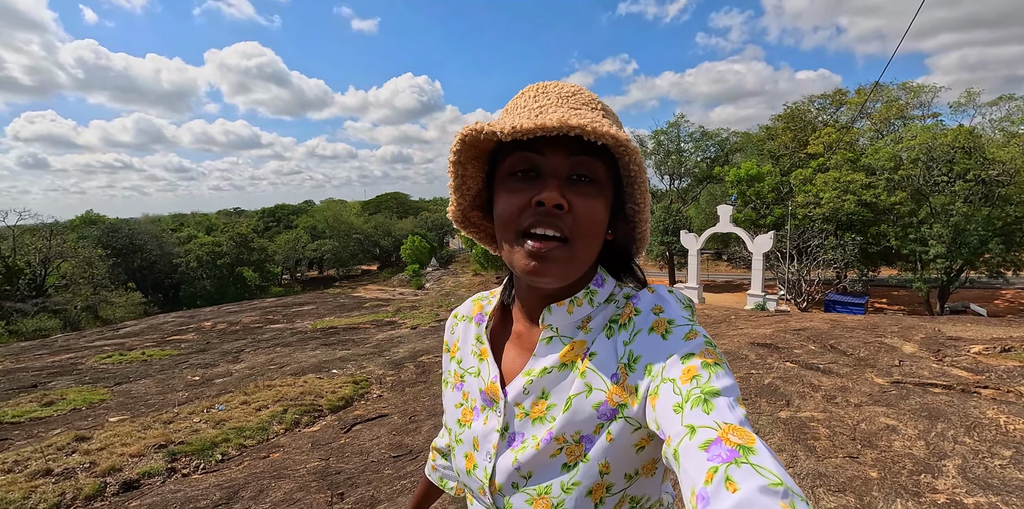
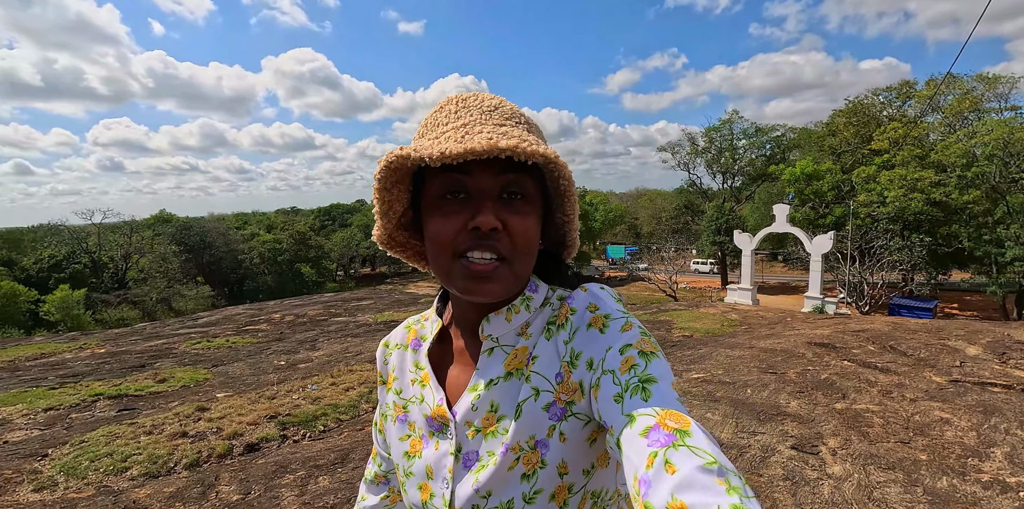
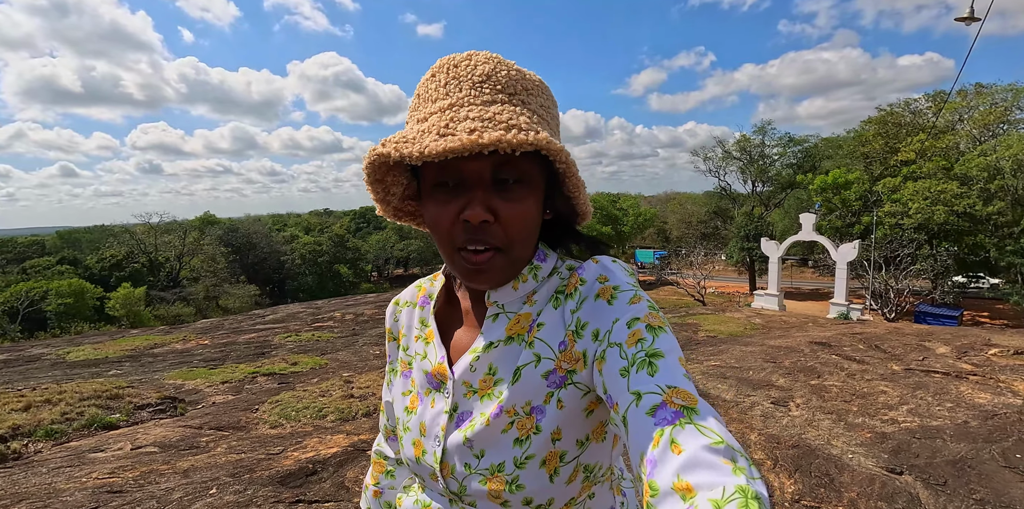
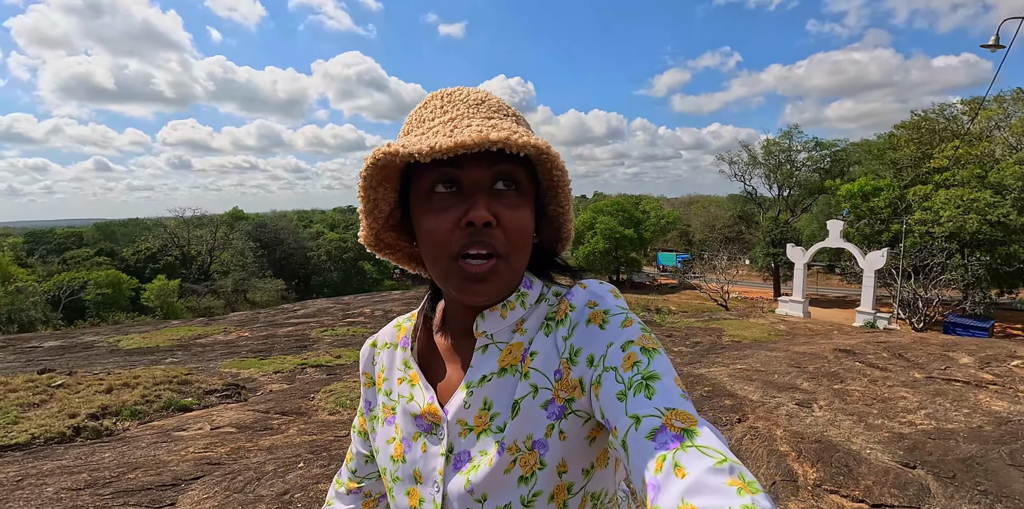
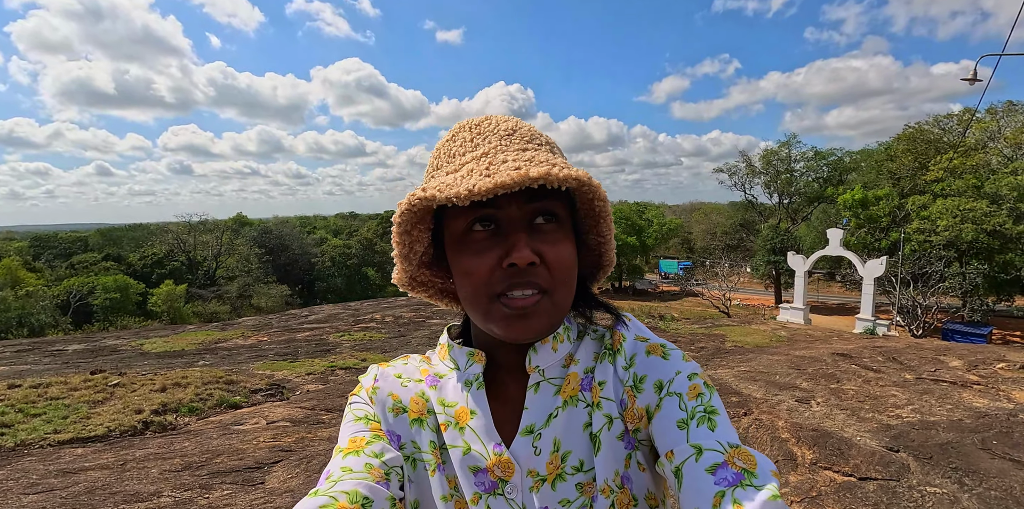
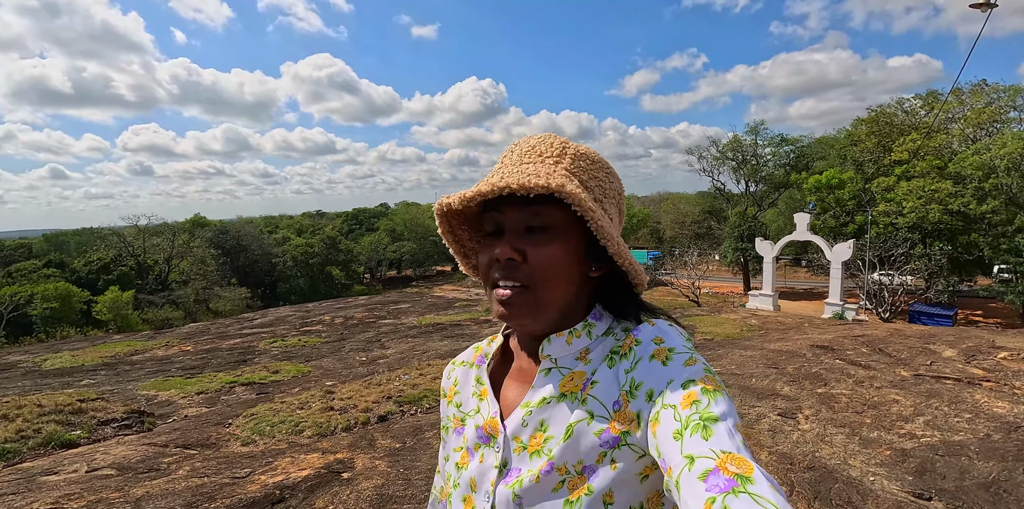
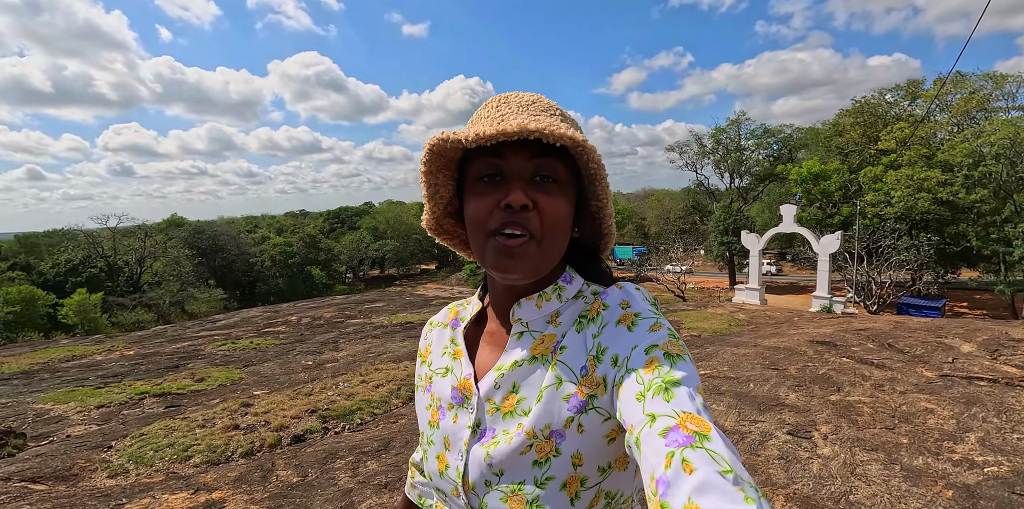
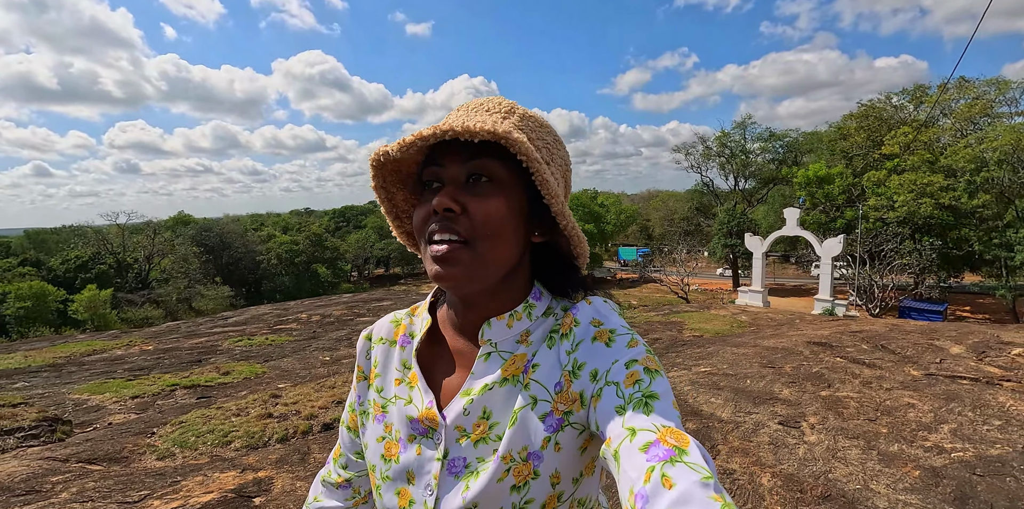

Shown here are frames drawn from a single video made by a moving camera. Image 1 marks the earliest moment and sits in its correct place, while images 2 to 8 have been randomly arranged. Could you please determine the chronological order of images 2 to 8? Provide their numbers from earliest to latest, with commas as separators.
2, 7, 8, 6, 3, 4, 5
